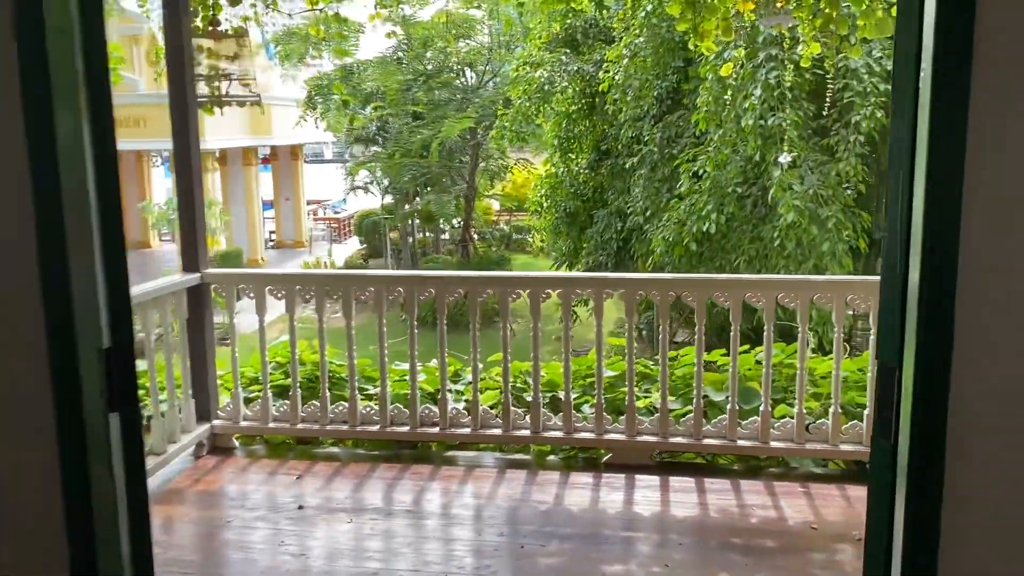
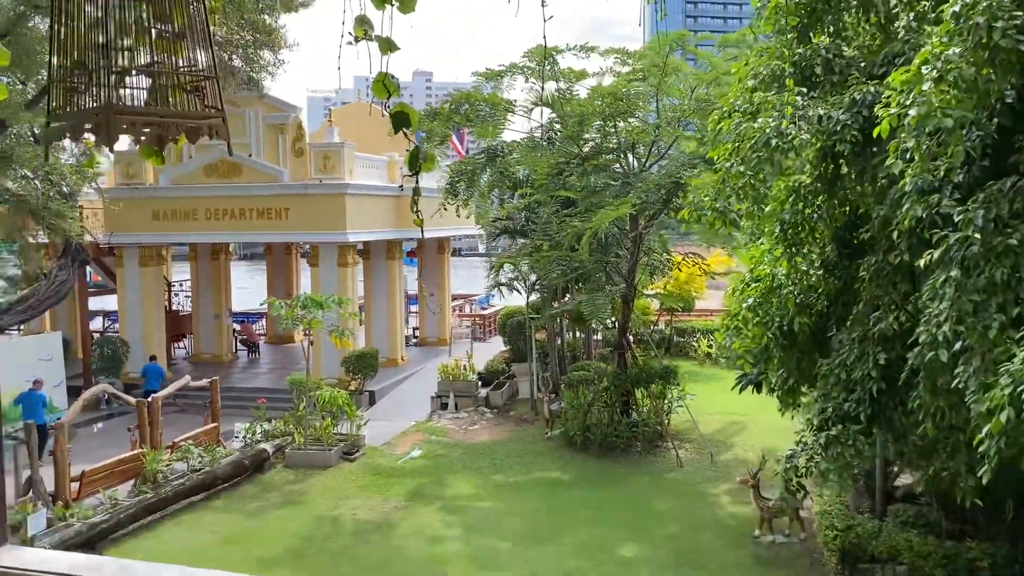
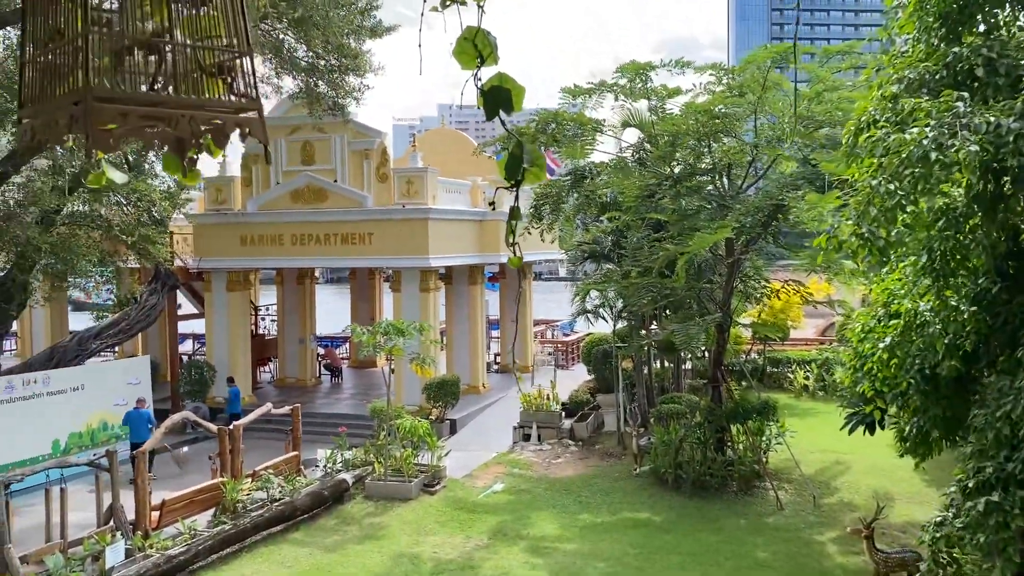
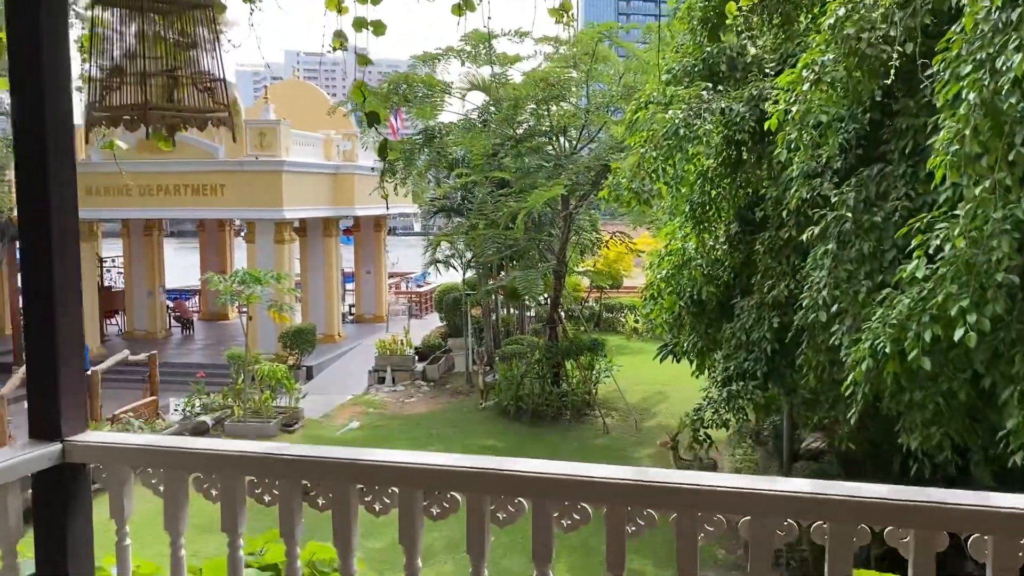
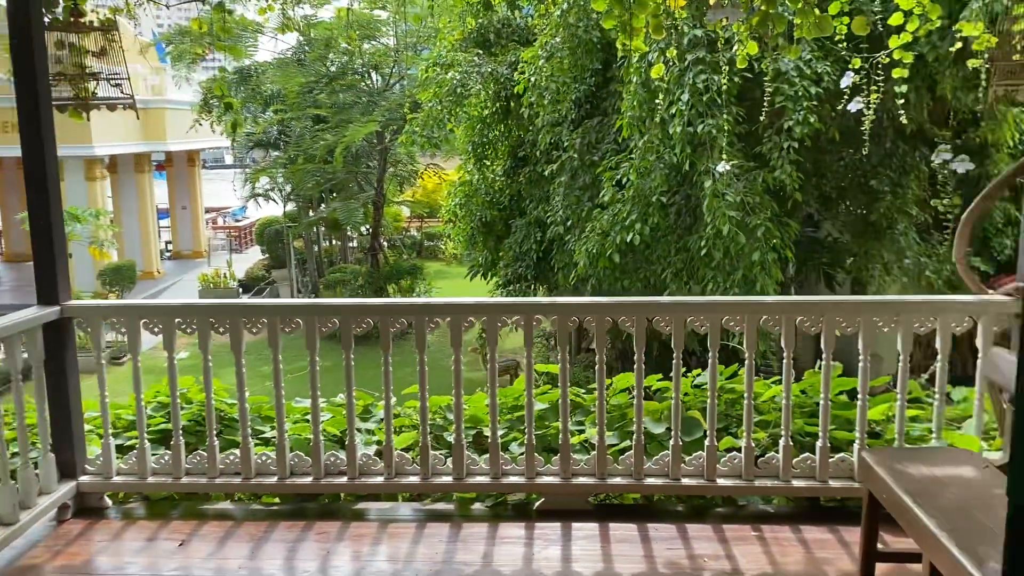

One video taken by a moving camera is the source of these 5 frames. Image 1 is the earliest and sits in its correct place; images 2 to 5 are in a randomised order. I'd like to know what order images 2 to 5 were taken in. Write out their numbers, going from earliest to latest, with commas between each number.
5, 4, 2, 3
